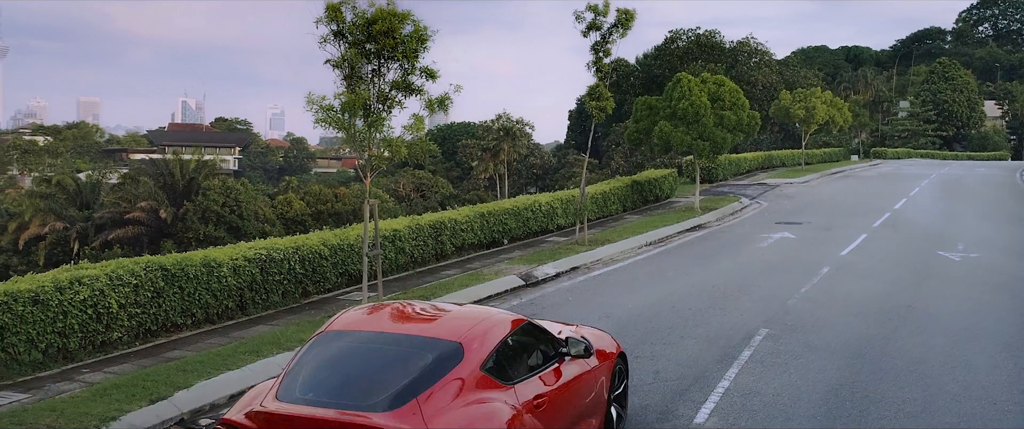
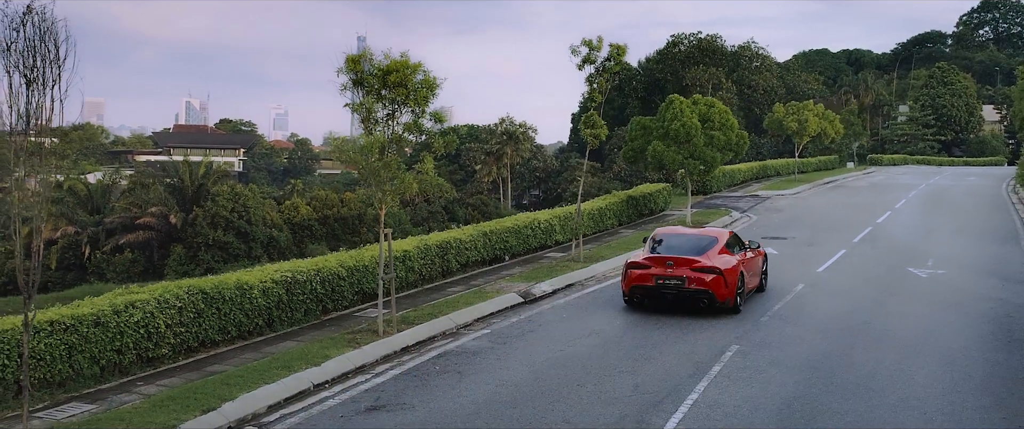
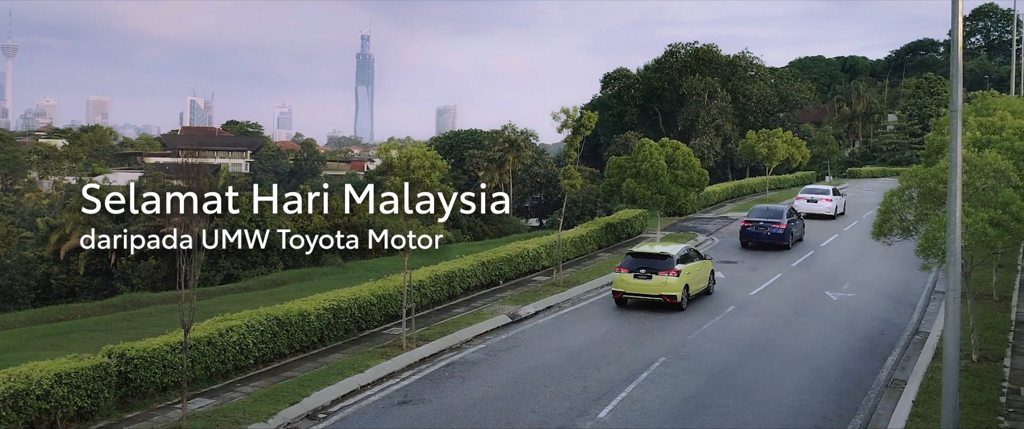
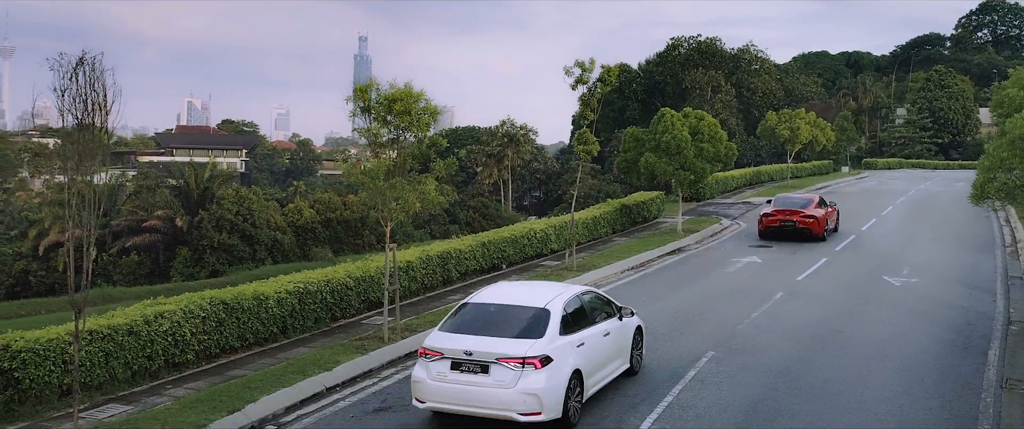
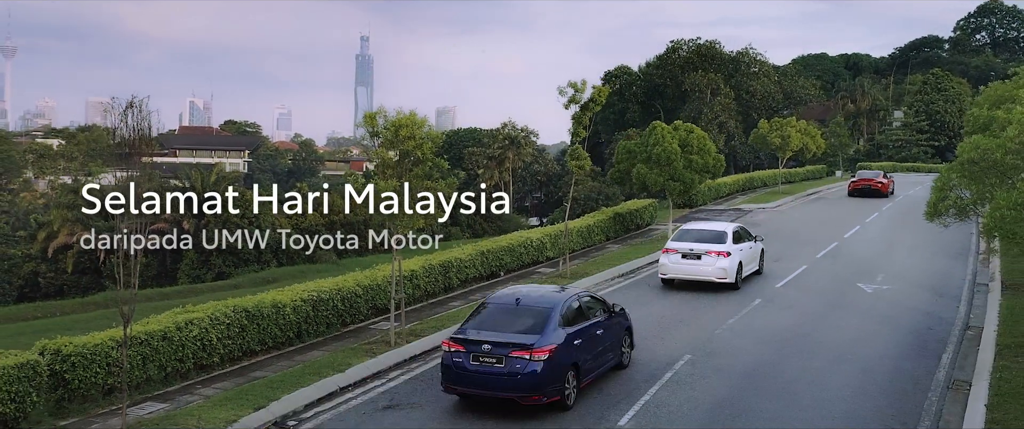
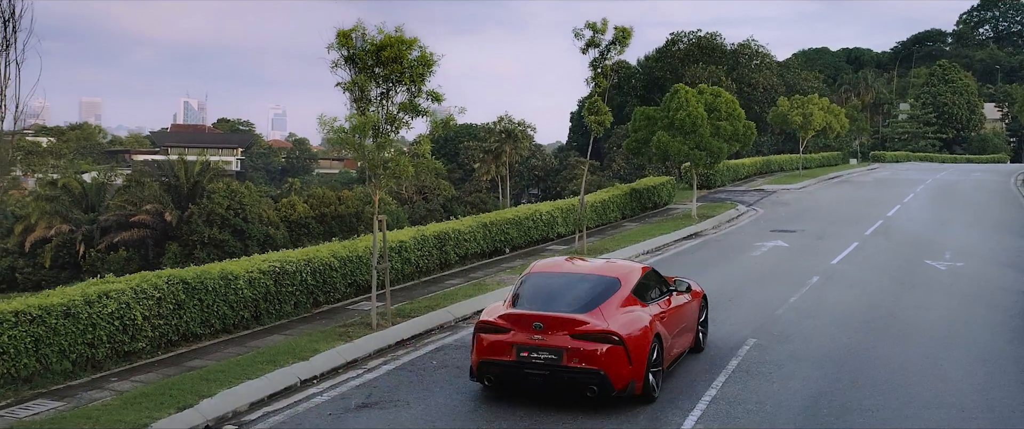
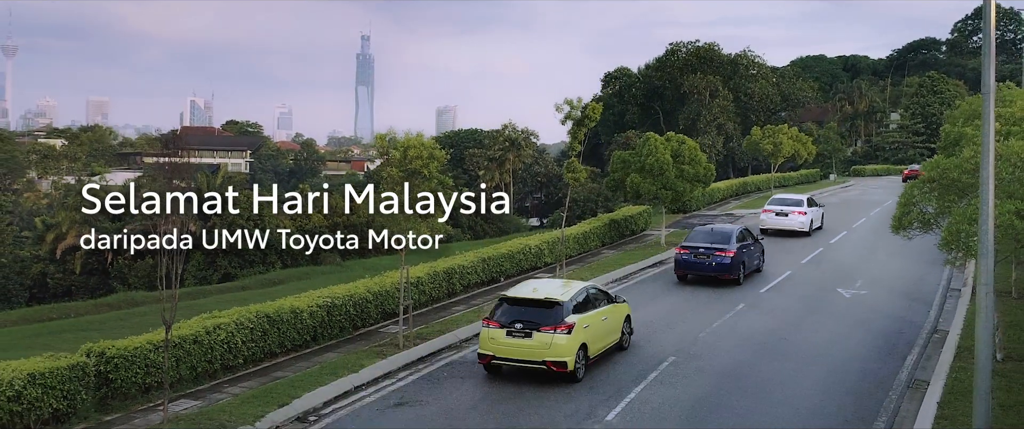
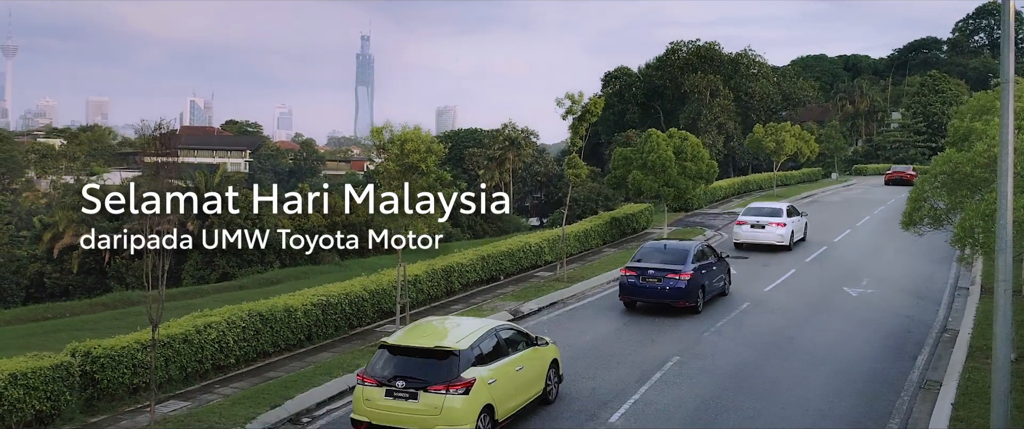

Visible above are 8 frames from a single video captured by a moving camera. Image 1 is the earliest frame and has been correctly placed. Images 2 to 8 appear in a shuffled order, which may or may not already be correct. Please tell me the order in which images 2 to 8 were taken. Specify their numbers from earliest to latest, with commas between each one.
6, 2, 4, 5, 8, 7, 3
